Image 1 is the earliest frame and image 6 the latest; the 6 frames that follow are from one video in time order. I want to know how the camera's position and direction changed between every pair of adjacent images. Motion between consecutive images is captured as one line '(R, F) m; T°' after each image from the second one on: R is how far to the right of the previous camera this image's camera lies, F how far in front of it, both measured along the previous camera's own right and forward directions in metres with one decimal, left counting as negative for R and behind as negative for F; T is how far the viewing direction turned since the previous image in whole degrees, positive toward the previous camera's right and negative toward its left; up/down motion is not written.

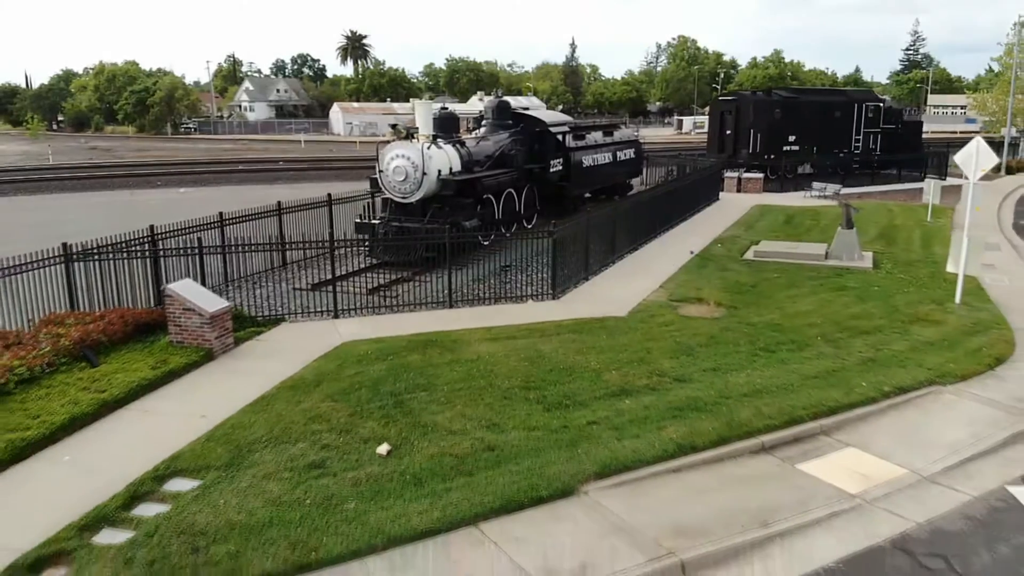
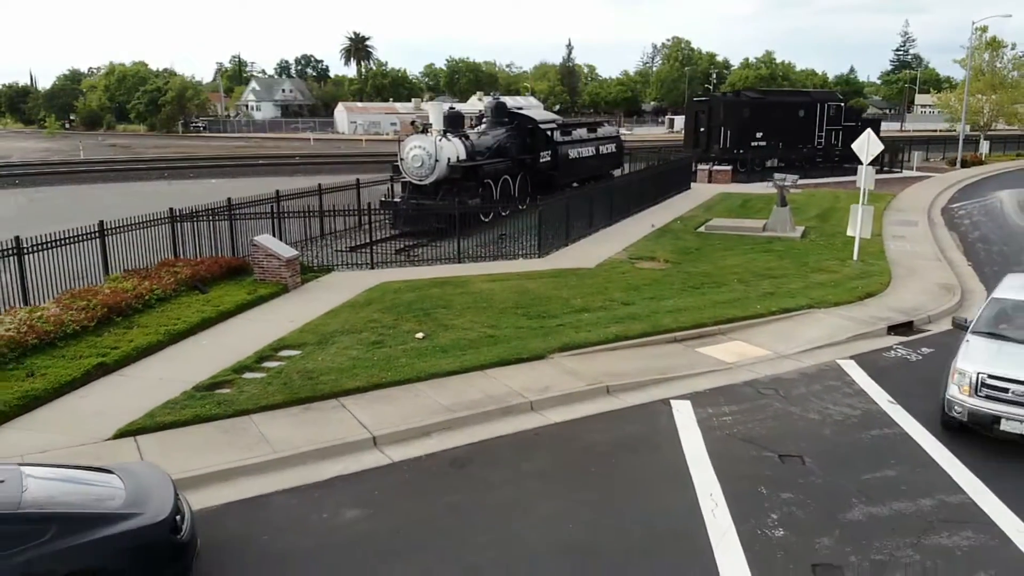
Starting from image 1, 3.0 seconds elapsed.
(+0.1, -4.0) m; 0°
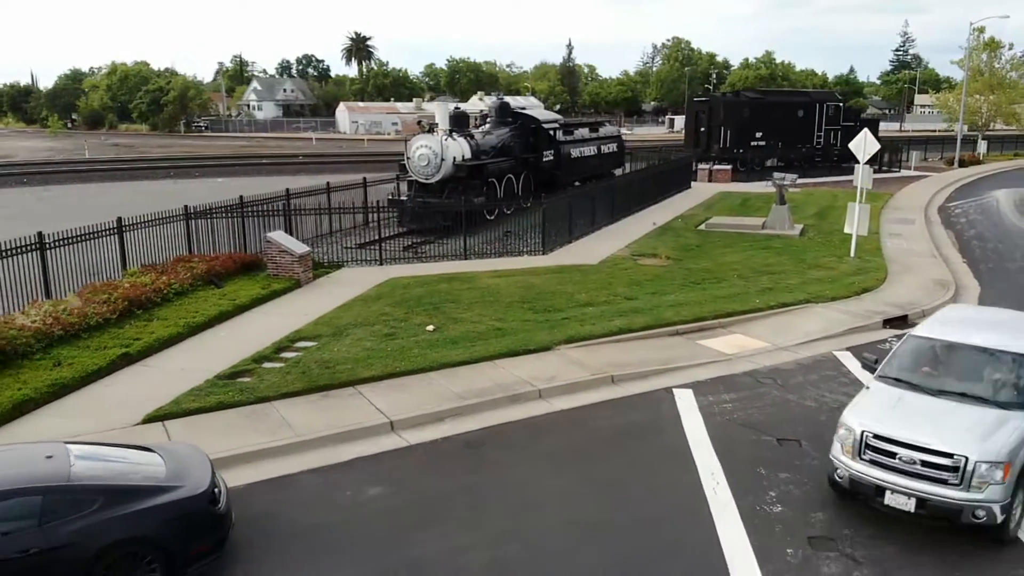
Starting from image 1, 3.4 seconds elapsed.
(-0.1, -0.4) m; 0°
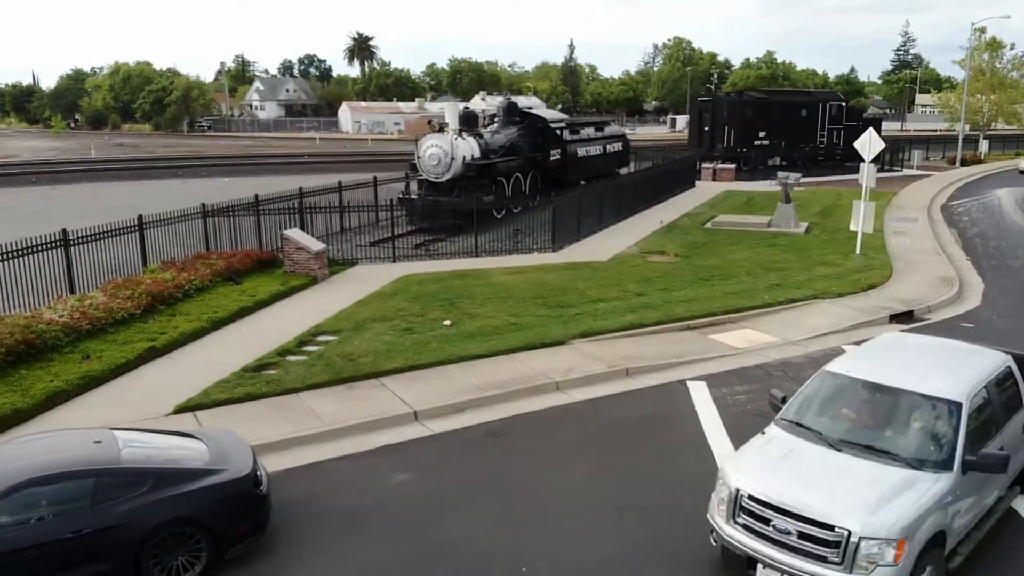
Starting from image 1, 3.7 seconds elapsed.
(-0.2, -0.3) m; 0°
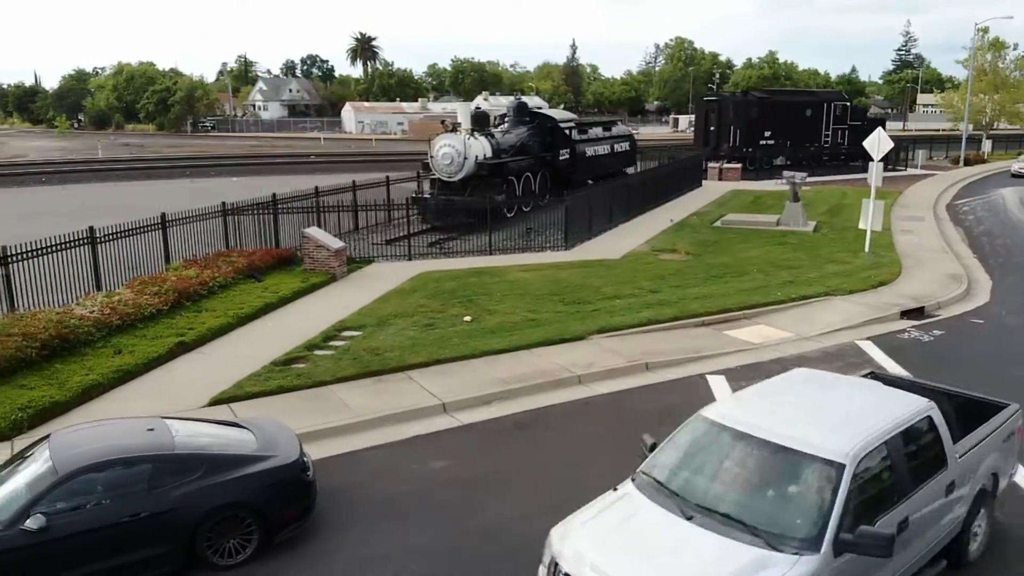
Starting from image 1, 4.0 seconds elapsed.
(-0.3, -0.3) m; 0°
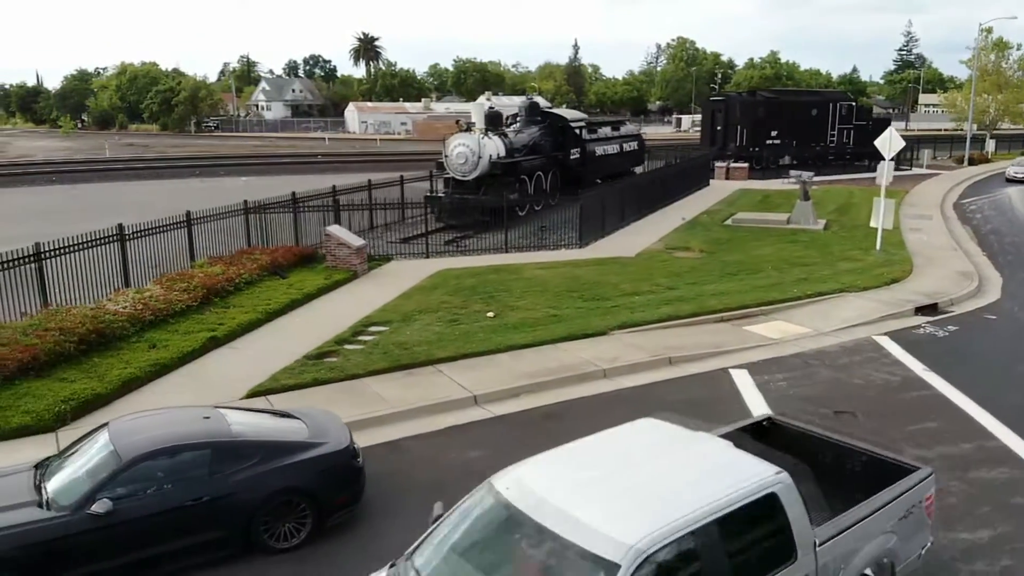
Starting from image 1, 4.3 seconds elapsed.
(-0.3, -0.2) m; 0°
